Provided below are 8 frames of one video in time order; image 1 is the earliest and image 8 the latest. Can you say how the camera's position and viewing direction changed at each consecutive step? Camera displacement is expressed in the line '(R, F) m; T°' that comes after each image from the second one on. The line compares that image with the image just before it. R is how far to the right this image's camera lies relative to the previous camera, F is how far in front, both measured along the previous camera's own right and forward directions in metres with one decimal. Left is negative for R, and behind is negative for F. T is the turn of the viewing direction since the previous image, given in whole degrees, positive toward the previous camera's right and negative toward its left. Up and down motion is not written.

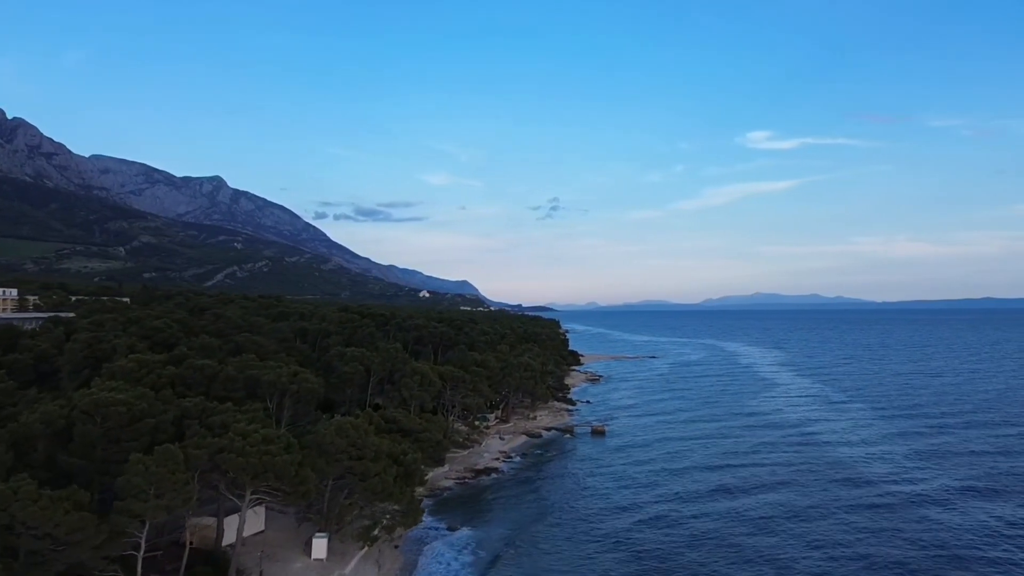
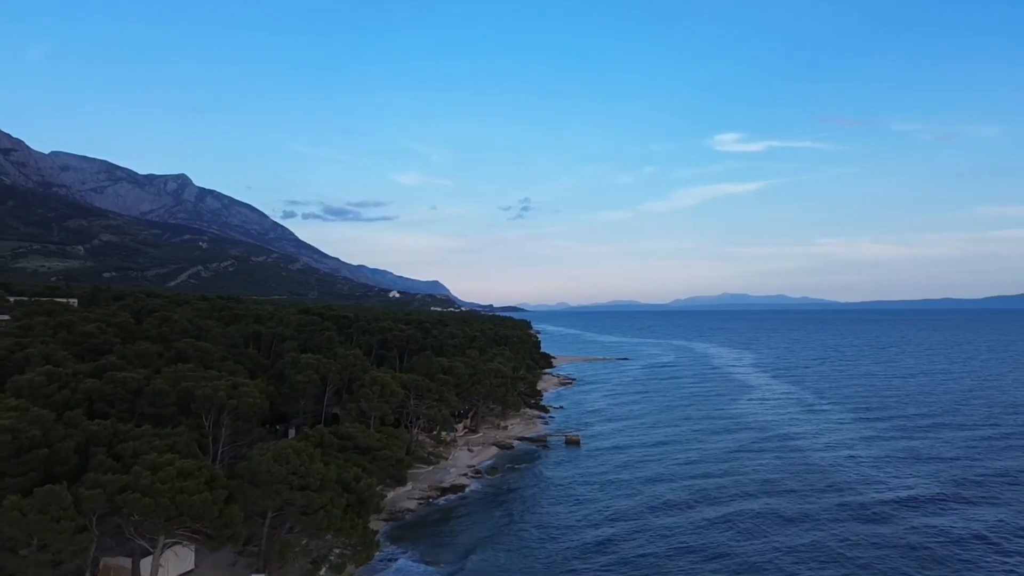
(0.0, +0.7) m; +2°
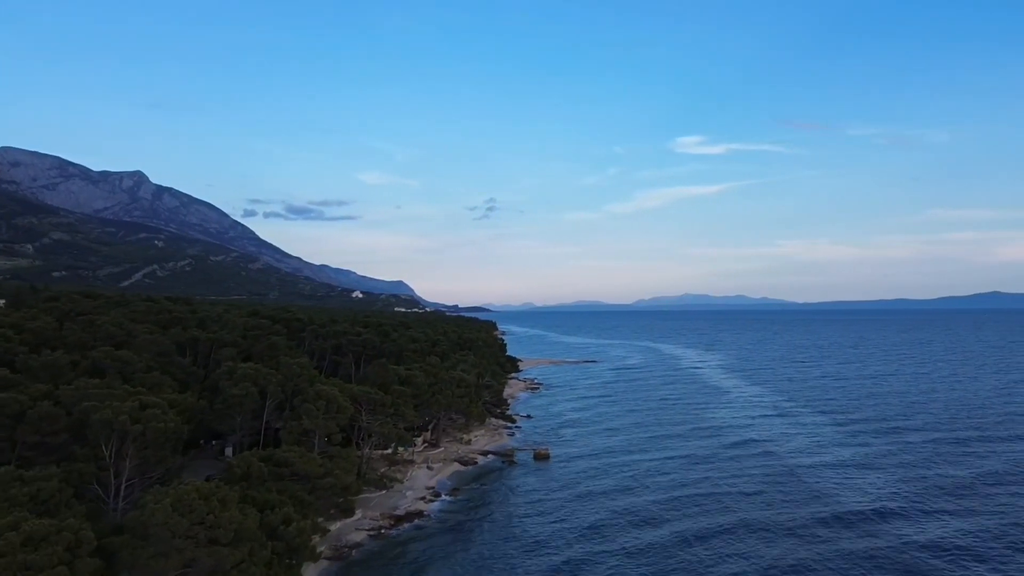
(0.0, +0.9) m; +3°
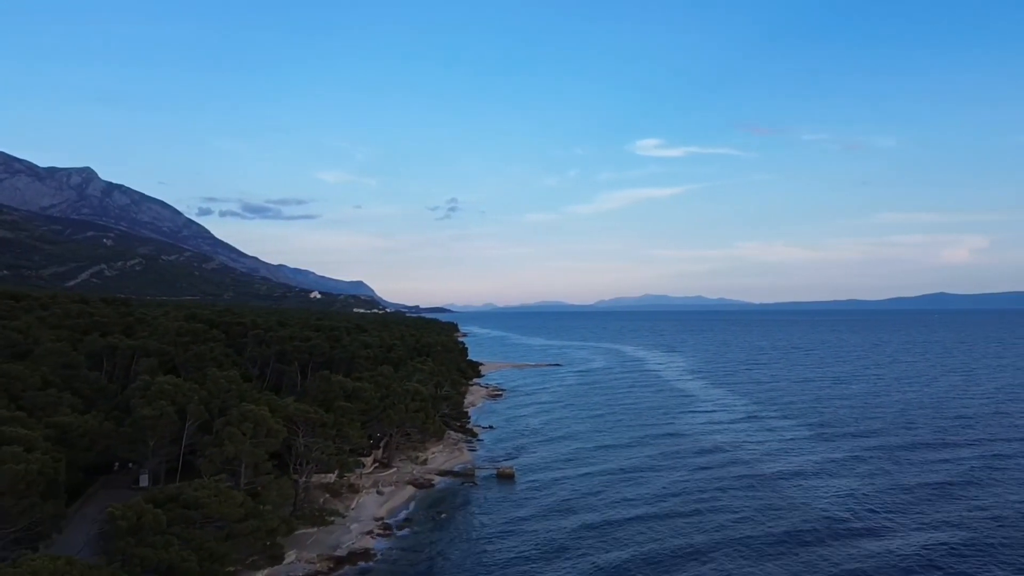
(0.0, +1.0) m; +3°
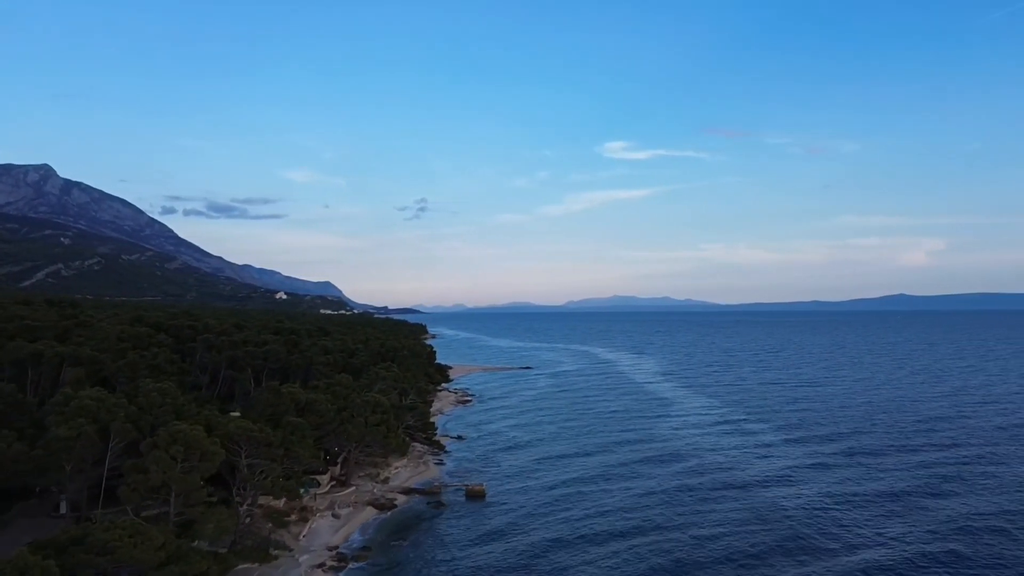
(0.0, +0.7) m; +2°
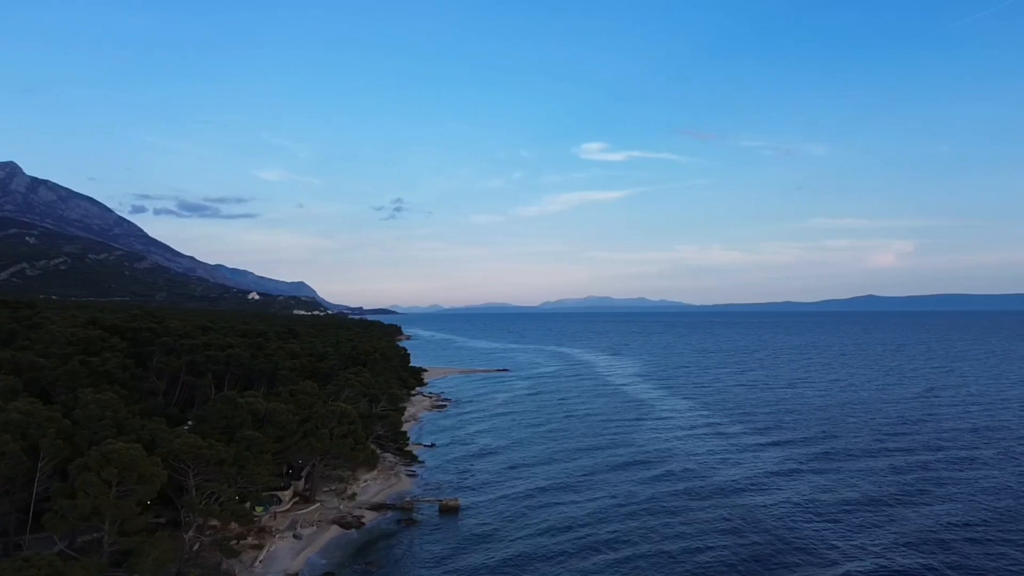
(0.0, +0.5) m; +2°
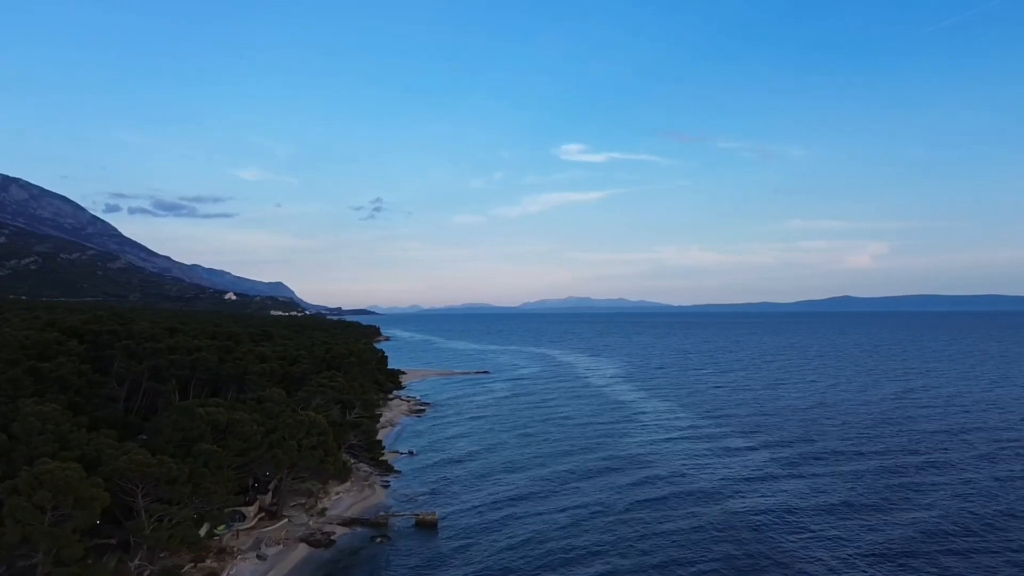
(0.0, +0.4) m; +2°
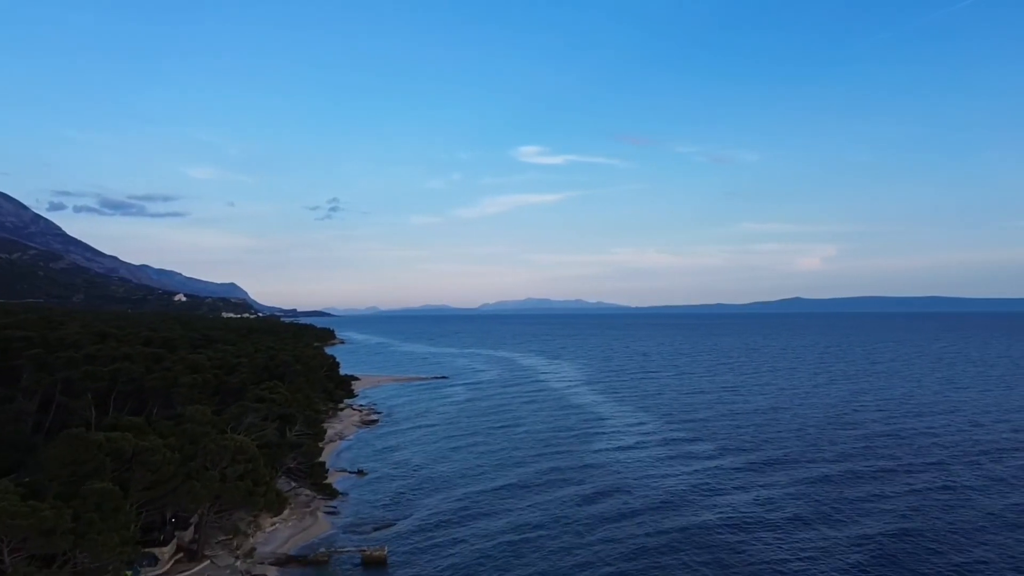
(0.0, +0.9) m; +3°
